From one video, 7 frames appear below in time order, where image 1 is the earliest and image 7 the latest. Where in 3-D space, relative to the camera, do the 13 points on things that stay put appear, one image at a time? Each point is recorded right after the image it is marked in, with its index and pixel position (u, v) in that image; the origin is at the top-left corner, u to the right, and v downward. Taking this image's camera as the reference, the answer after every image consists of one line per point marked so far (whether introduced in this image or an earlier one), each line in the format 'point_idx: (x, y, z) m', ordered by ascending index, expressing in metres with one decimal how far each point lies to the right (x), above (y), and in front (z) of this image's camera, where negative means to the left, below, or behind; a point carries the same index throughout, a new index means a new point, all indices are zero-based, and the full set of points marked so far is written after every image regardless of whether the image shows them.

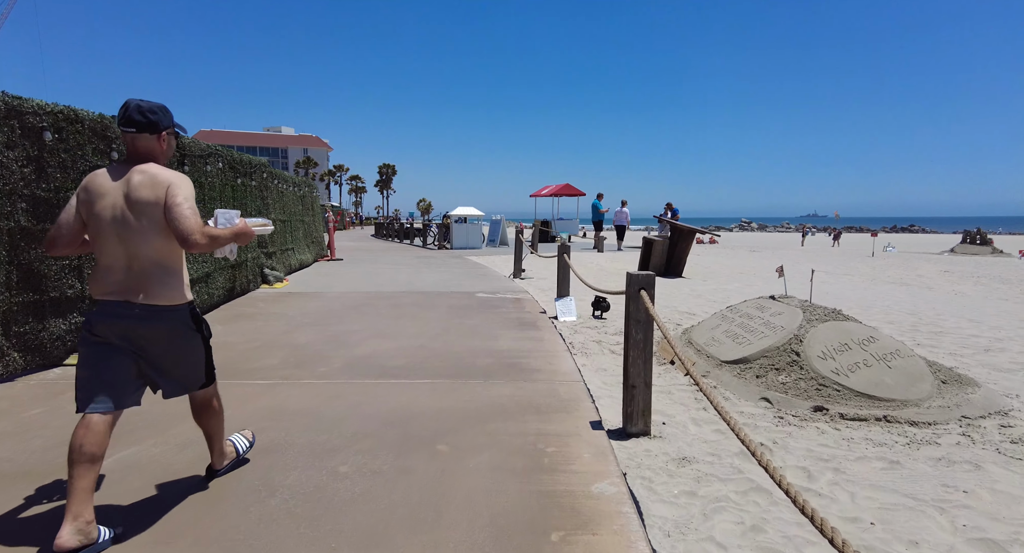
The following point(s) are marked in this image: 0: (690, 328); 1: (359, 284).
0: (+1.8, -0.5, +5.8) m
1: (-2.6, -0.2, +9.8) m
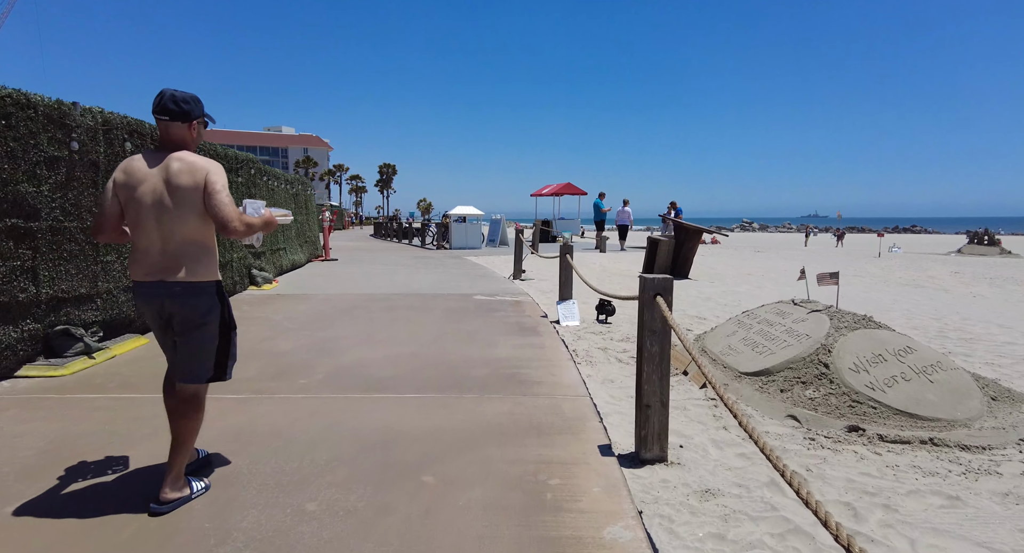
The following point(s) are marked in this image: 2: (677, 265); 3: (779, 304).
0: (+1.8, -0.5, +5.4) m
1: (-2.6, -0.2, +9.4) m
2: (+3.3, +0.2, +11.2) m
3: (+2.4, -0.2, +5.0) m
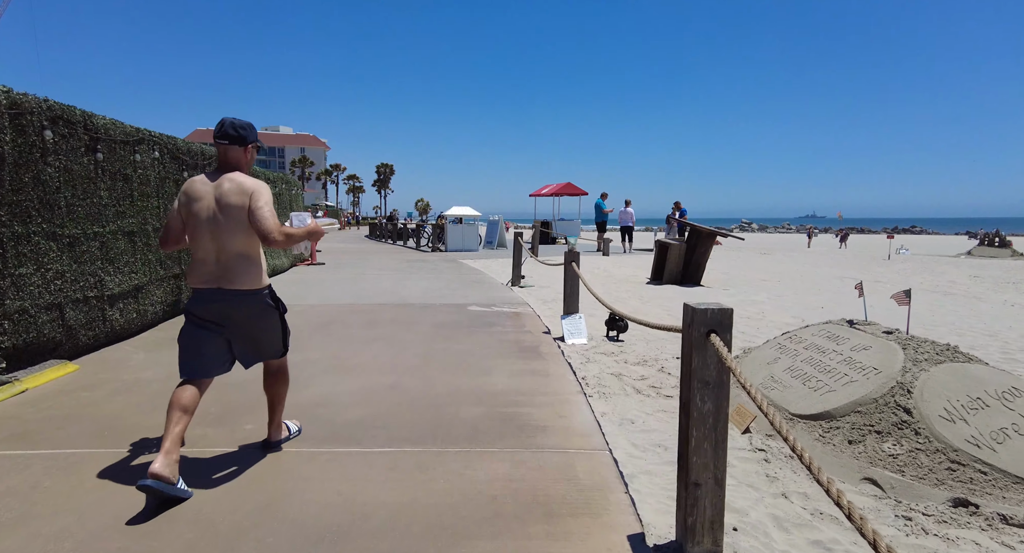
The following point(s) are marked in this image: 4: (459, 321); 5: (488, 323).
0: (+1.8, -0.7, +4.5) m
1: (-2.7, -0.3, +8.6) m
2: (+3.2, +0.1, +10.3) m
3: (+2.3, -0.4, +4.2) m
4: (-0.6, -0.5, +6.8) m
5: (-0.3, -0.6, +6.7) m
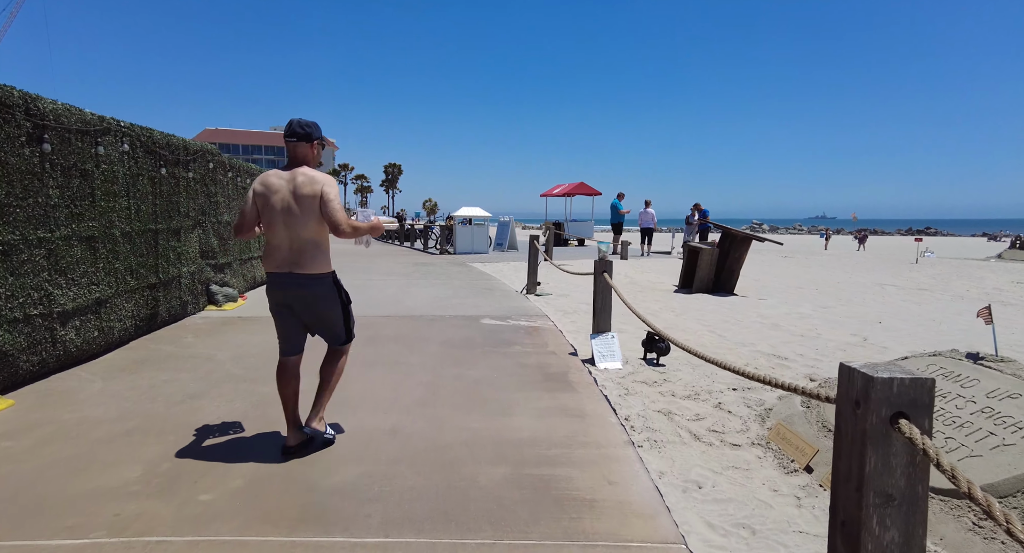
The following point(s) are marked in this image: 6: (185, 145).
0: (+2.0, -0.8, +3.7) m
1: (-2.4, -0.4, +7.8) m
2: (+3.5, 0.0, +9.5) m
3: (+2.5, -0.5, +3.3) m
4: (-0.4, -0.6, +5.9) m
5: (-0.1, -0.7, +5.9) m
6: (-3.7, +1.5, +6.4) m
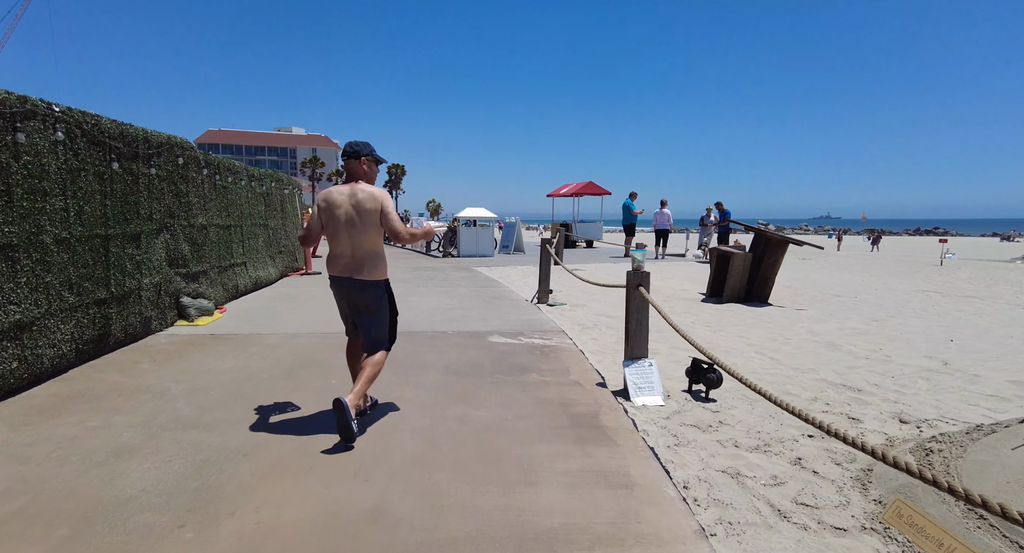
0: (+2.1, -0.9, +2.8) m
1: (-2.3, -0.5, +6.9) m
2: (+3.7, -0.1, +8.5) m
3: (+2.6, -0.6, +2.4) m
4: (-0.3, -0.8, +5.0) m
5: (+0.1, -0.8, +4.9) m
6: (-3.6, +1.4, +5.5) m
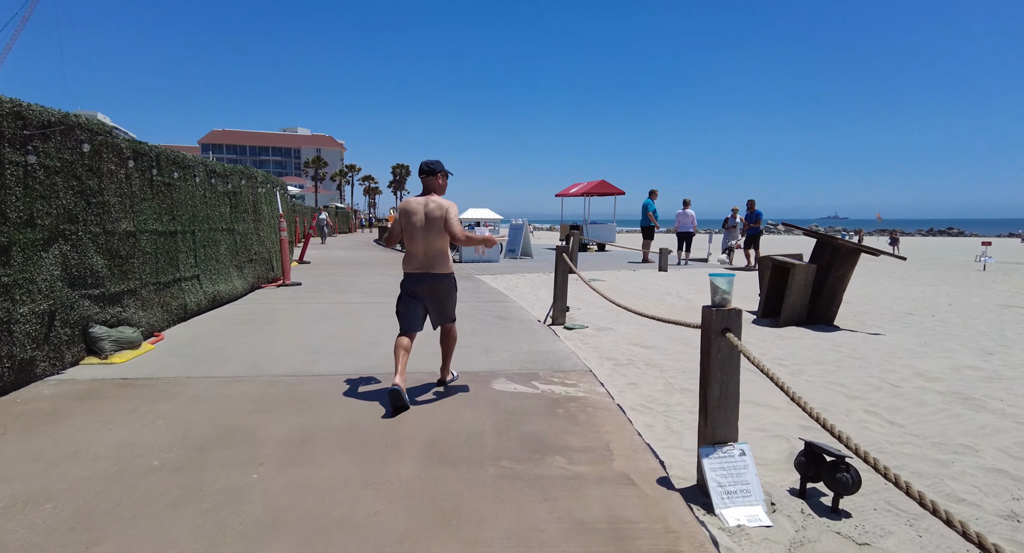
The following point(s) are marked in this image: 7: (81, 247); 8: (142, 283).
0: (+2.2, -1.1, +1.2) m
1: (-2.2, -0.7, +5.4) m
2: (+3.8, -0.3, +6.9) m
3: (+2.7, -0.8, +0.8) m
4: (-0.2, -1.0, +3.5) m
5: (+0.1, -1.0, +3.4) m
6: (-3.5, +1.2, +4.0) m
7: (-3.6, +0.2, +4.7) m
8: (-3.8, -0.1, +5.8) m
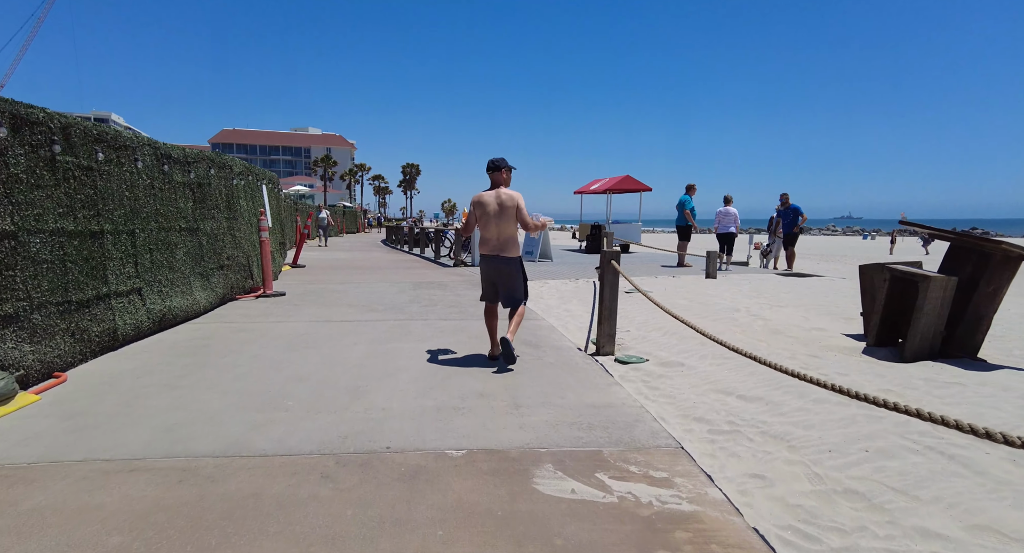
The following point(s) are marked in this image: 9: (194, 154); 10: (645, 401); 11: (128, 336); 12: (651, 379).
0: (+2.4, -1.2, -0.6) m
1: (-1.9, -0.9, +3.7) m
2: (+4.1, -0.5, +5.1) m
3: (+2.9, -0.9, -1.0) m
4: (0.0, -1.1, +1.7) m
5: (+0.4, -1.1, +1.6) m
6: (-3.2, +1.0, +2.3) m
7: (-3.3, +0.1, +3.0) m
8: (-3.5, -0.2, +4.1) m
9: (-4.1, +1.6, +7.3) m
10: (+1.0, -0.9, +4.1) m
11: (-3.6, -0.5, +5.4) m
12: (+1.2, -0.8, +4.6) m
